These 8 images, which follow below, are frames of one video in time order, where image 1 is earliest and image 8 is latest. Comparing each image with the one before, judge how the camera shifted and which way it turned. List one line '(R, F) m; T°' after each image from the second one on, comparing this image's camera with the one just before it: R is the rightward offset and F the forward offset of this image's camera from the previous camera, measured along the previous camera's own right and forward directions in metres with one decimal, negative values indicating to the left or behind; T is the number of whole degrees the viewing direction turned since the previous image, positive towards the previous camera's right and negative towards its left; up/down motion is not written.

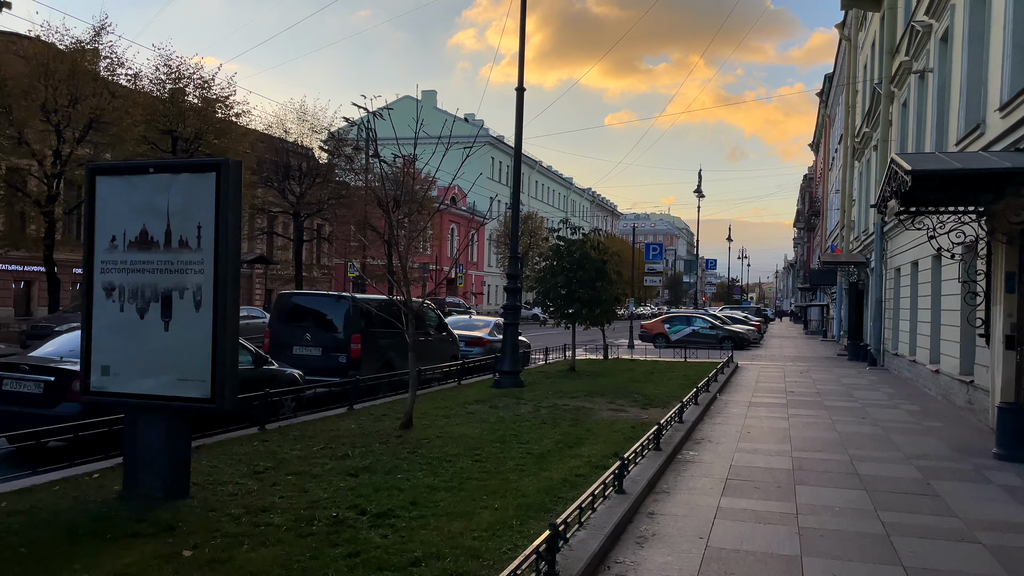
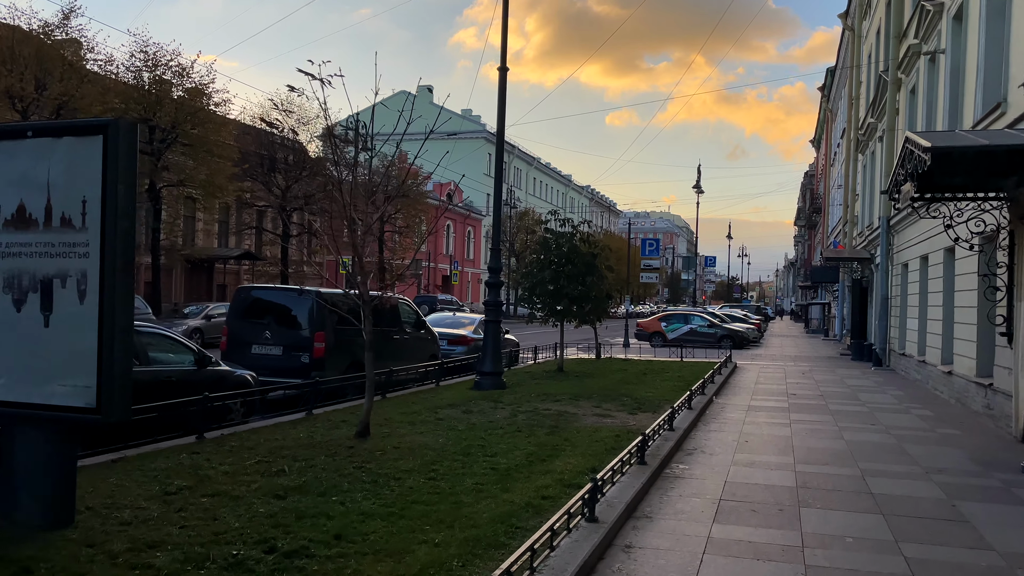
(+0.3, +0.9) m; 0°
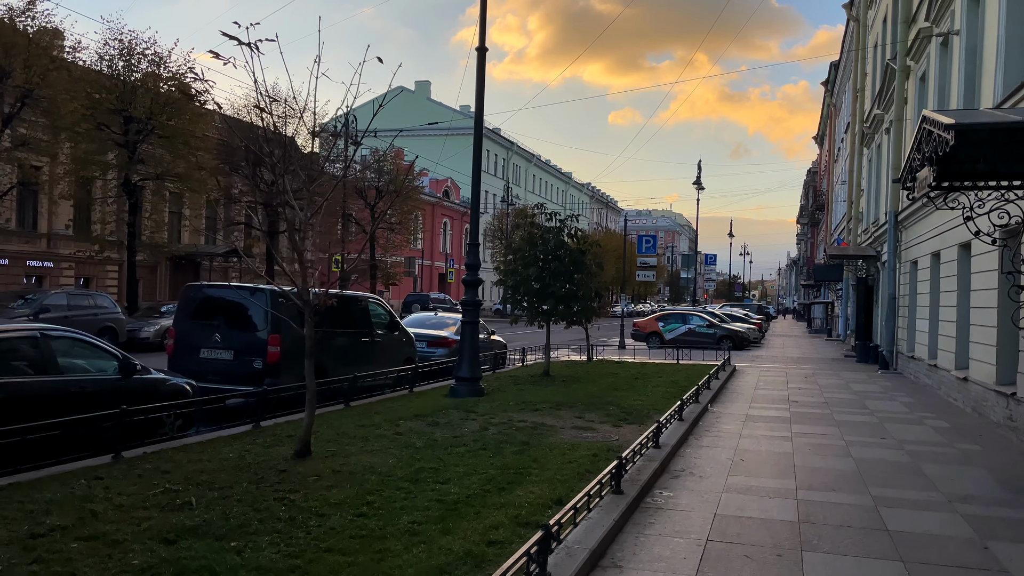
(+0.3, +0.9) m; 0°
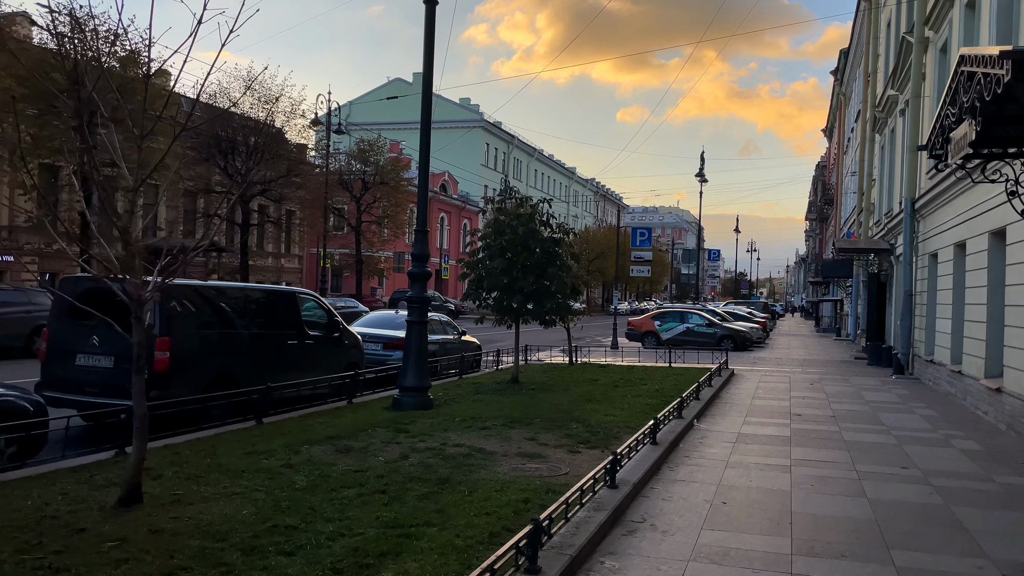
(+0.7, +1.7) m; -1°
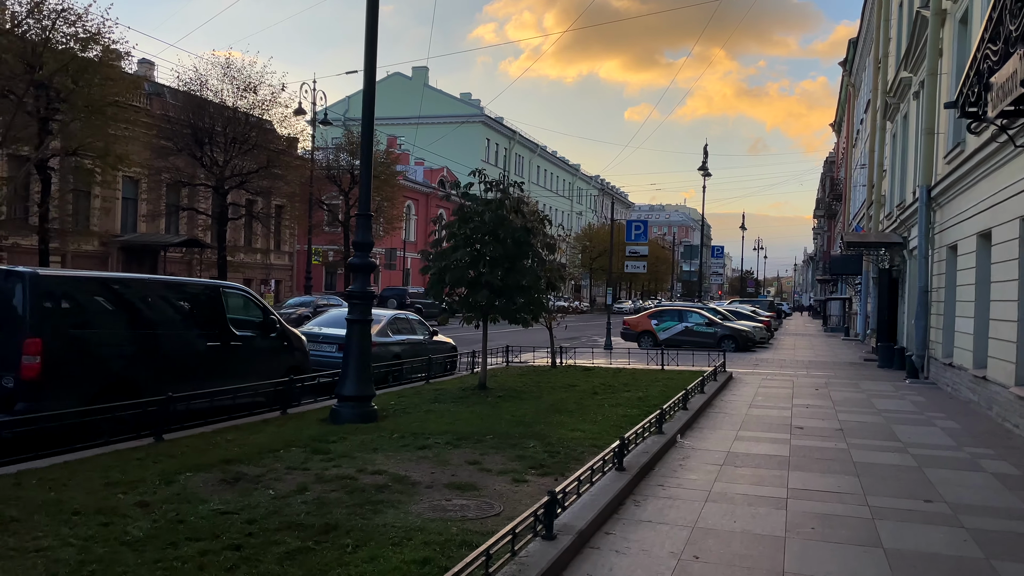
(+0.5, +1.3) m; -1°
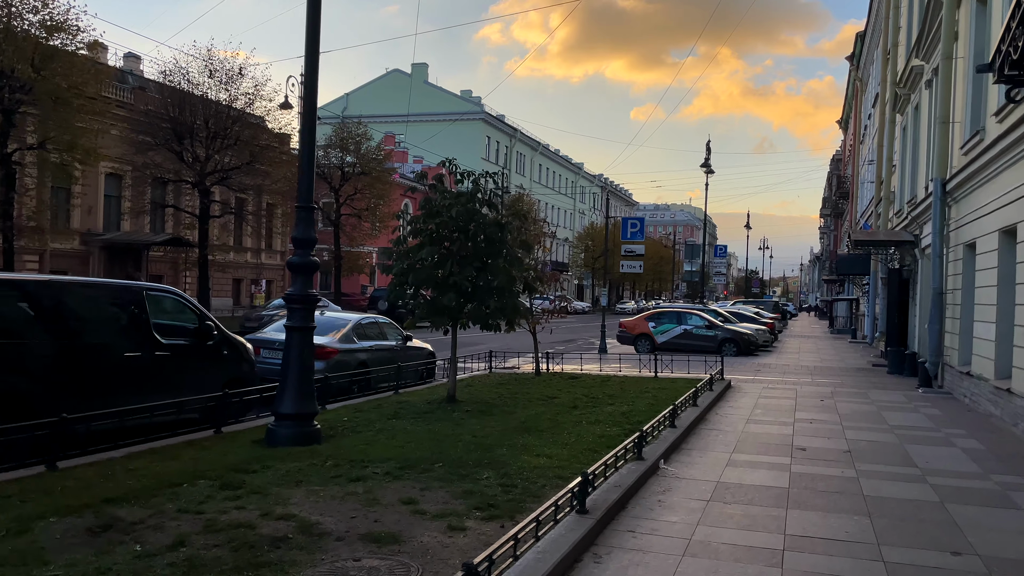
(+0.4, +1.0) m; 0°
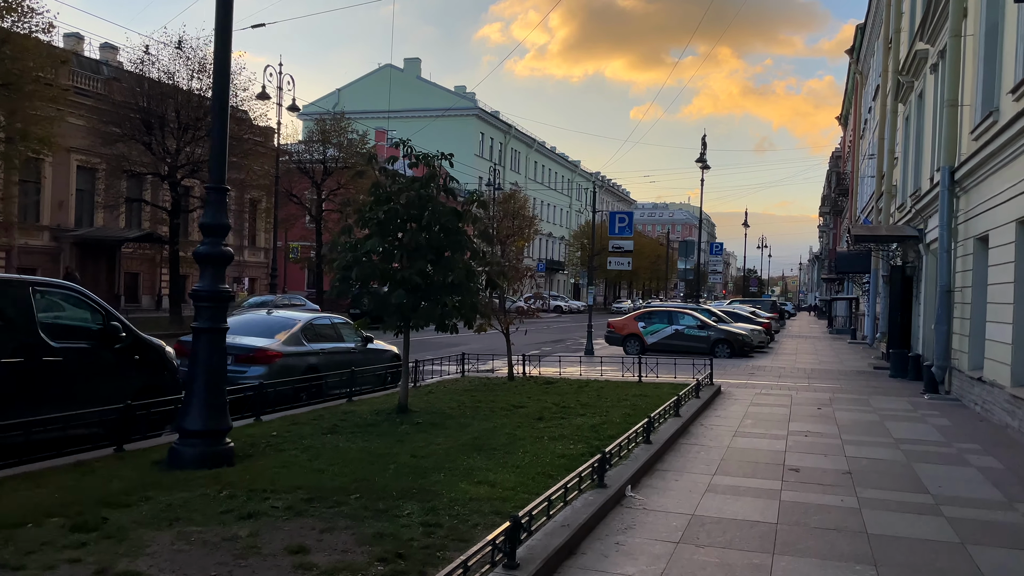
(+0.4, +1.1) m; 0°
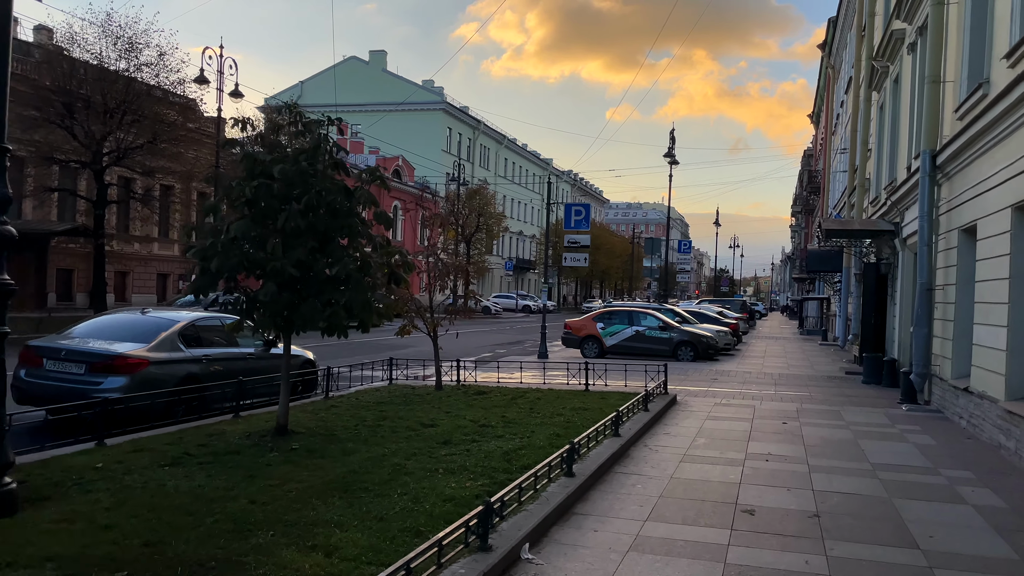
(+0.6, +1.5) m; +2°
